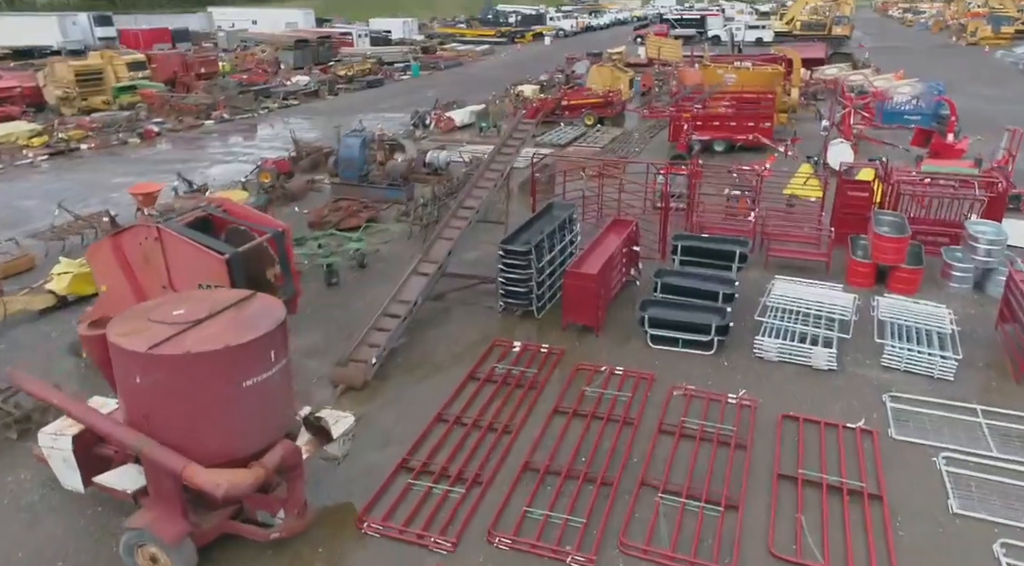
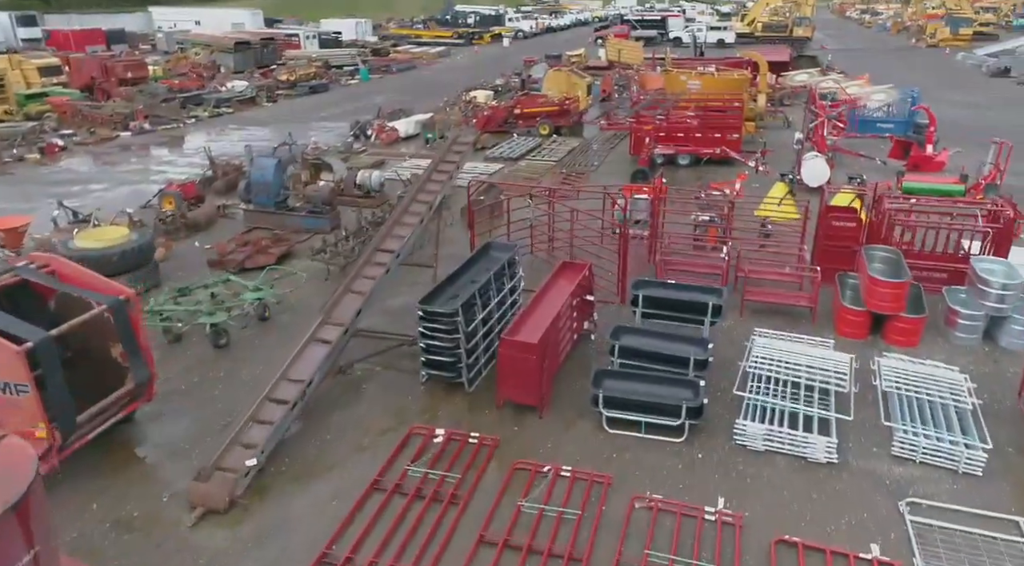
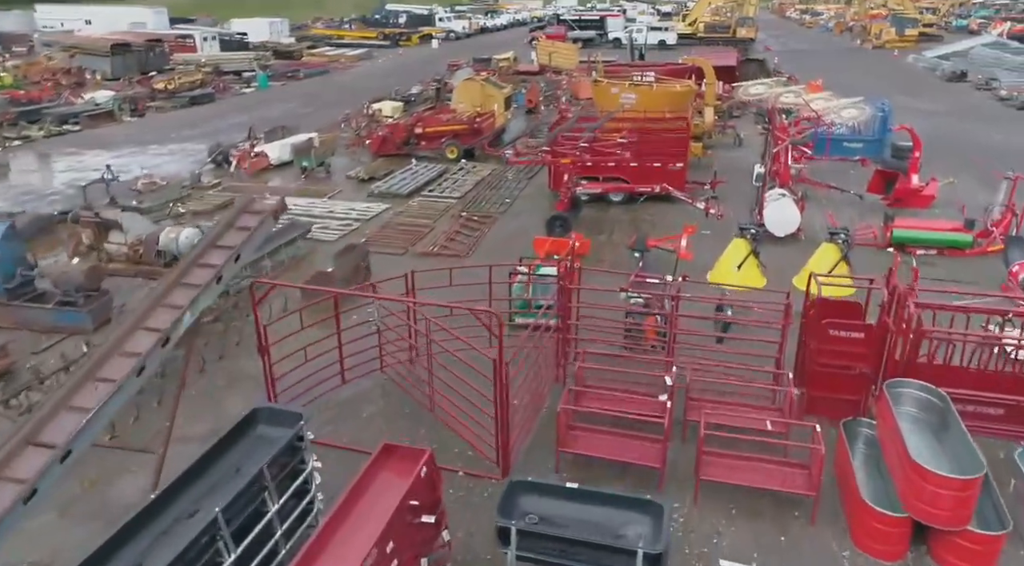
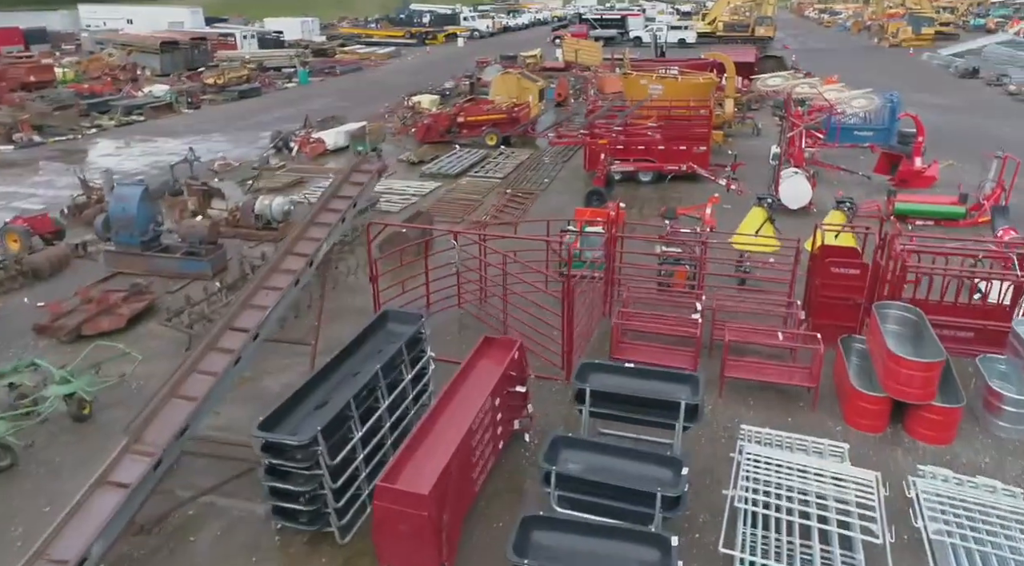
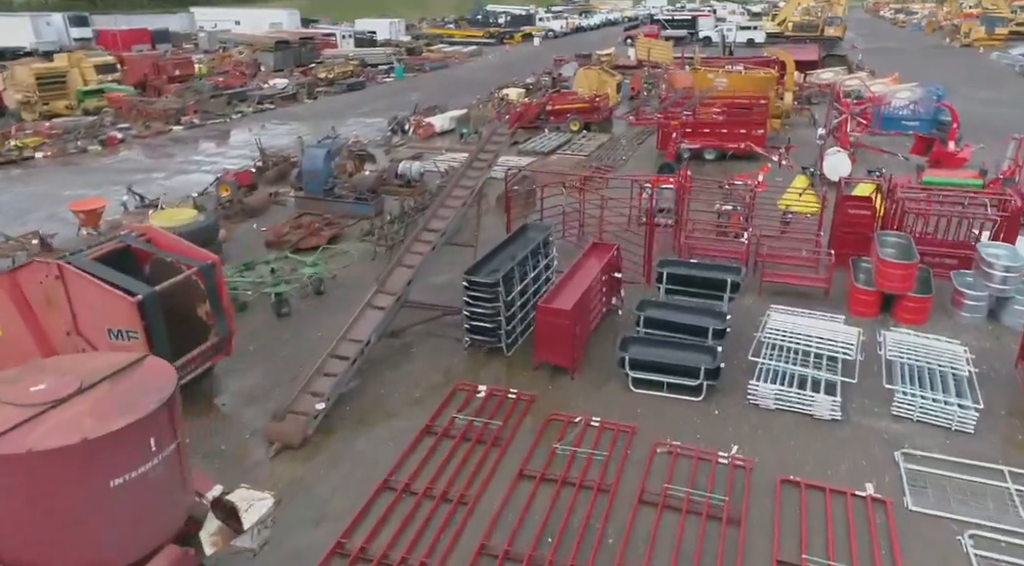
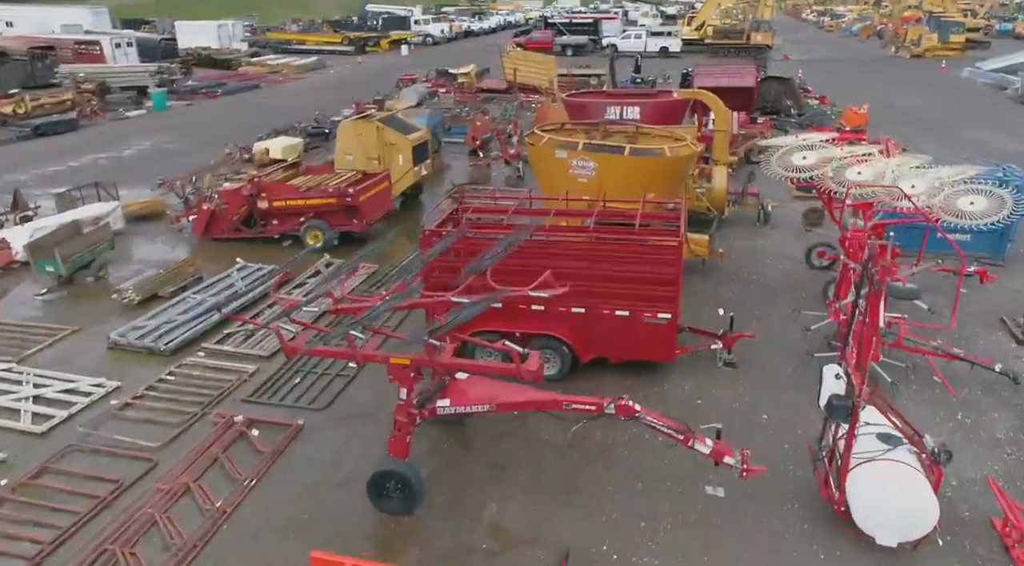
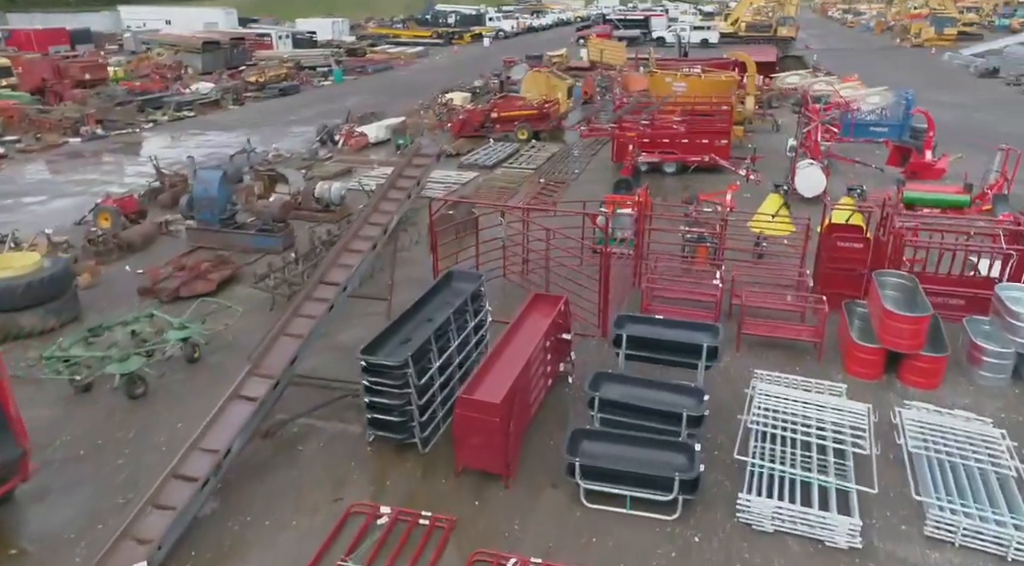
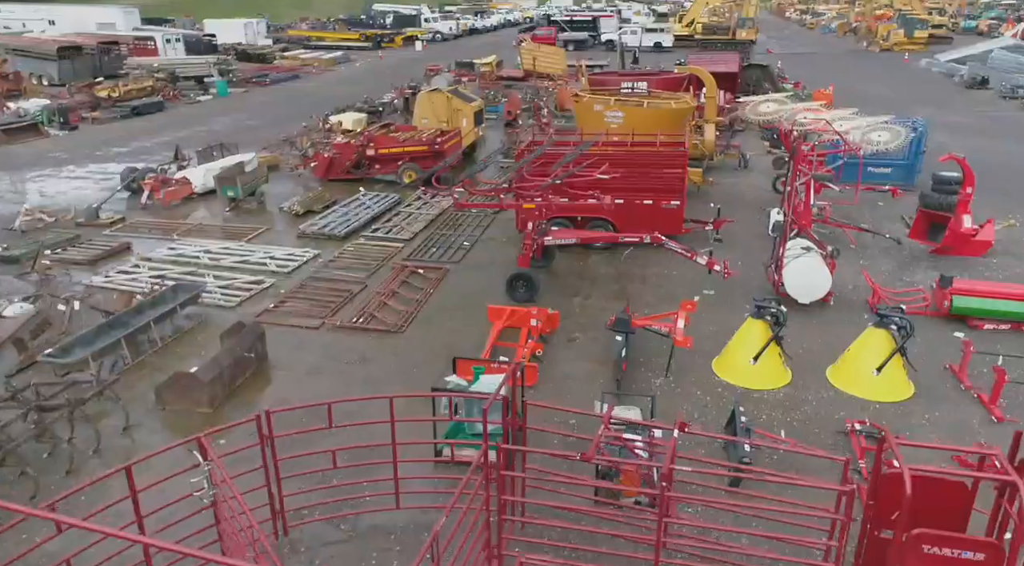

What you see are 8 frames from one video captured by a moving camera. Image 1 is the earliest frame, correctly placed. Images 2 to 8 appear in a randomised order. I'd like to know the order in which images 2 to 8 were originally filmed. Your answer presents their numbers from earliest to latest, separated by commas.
5, 2, 7, 4, 3, 8, 6
